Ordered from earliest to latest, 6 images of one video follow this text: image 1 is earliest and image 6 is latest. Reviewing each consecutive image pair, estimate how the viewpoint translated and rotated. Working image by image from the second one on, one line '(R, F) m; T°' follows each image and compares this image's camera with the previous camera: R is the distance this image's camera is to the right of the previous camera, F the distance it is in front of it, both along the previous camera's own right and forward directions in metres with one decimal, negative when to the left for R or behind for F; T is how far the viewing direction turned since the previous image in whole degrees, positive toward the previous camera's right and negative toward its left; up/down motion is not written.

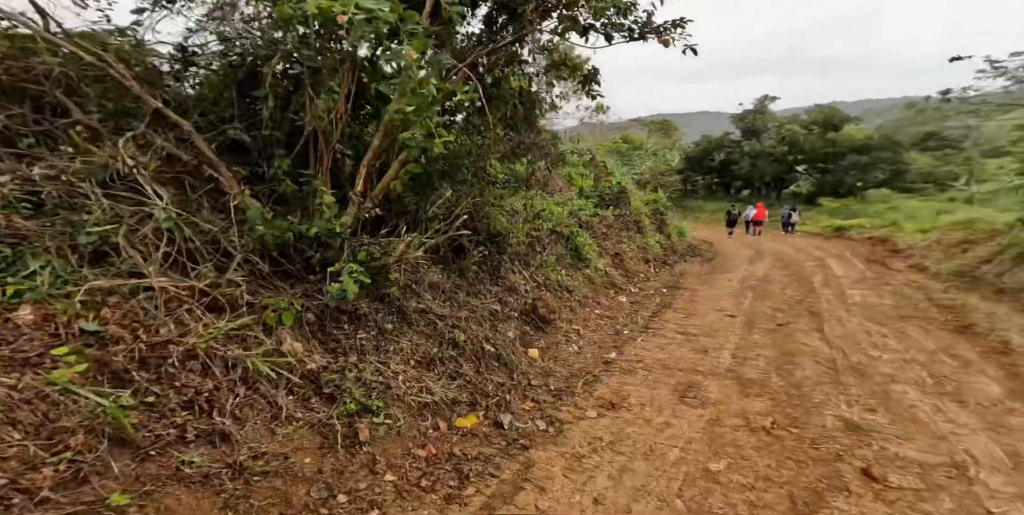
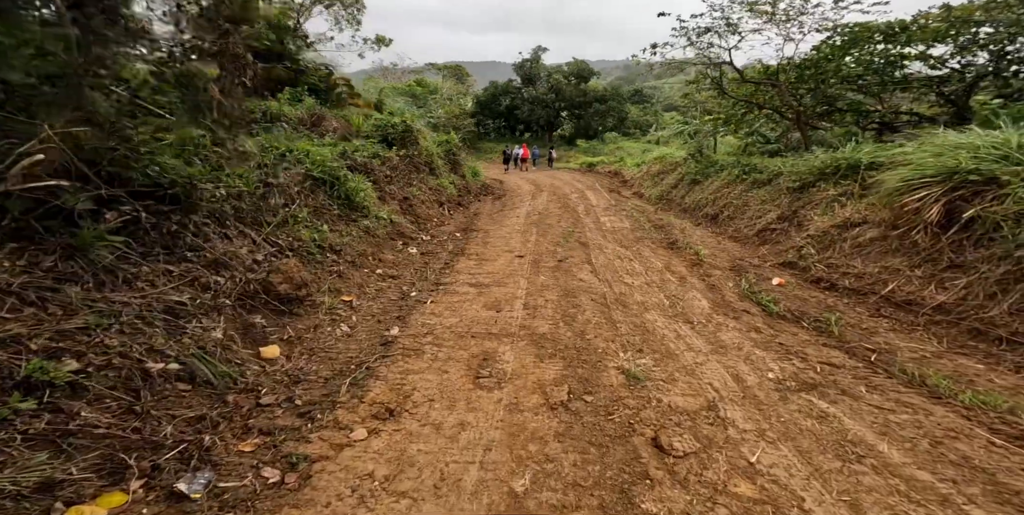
(+0.4, +1.2) m; +21°
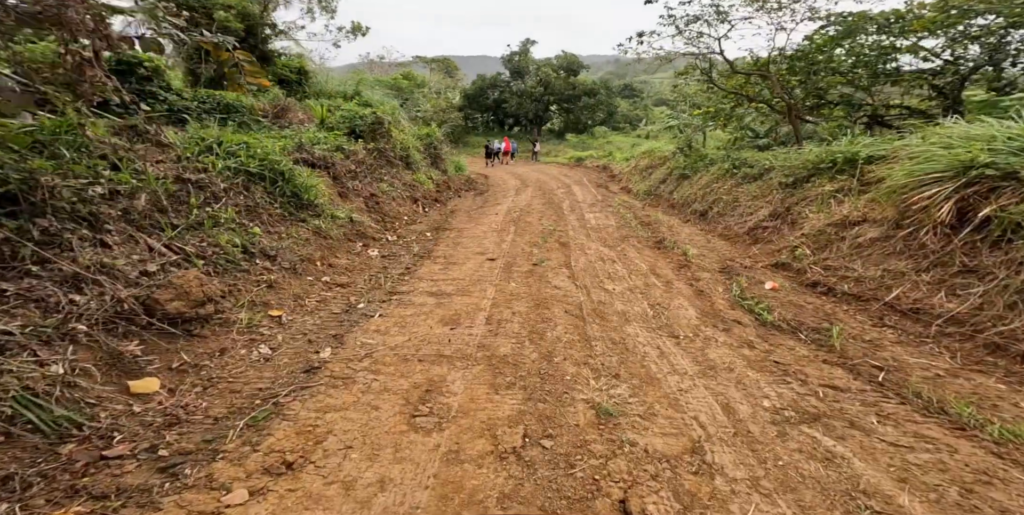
(+0.3, +0.6) m; +1°
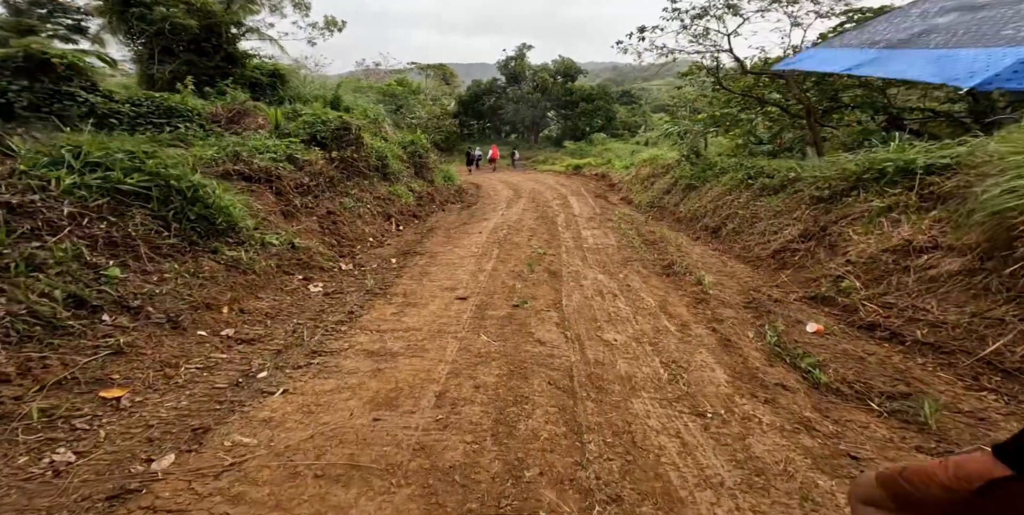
(+0.2, +1.3) m; 0°
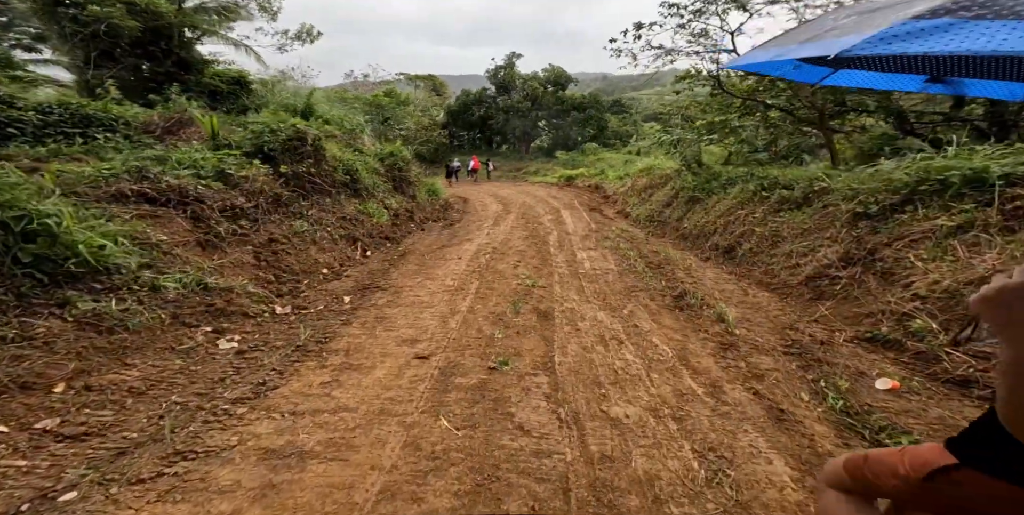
(+0.1, +1.2) m; +1°
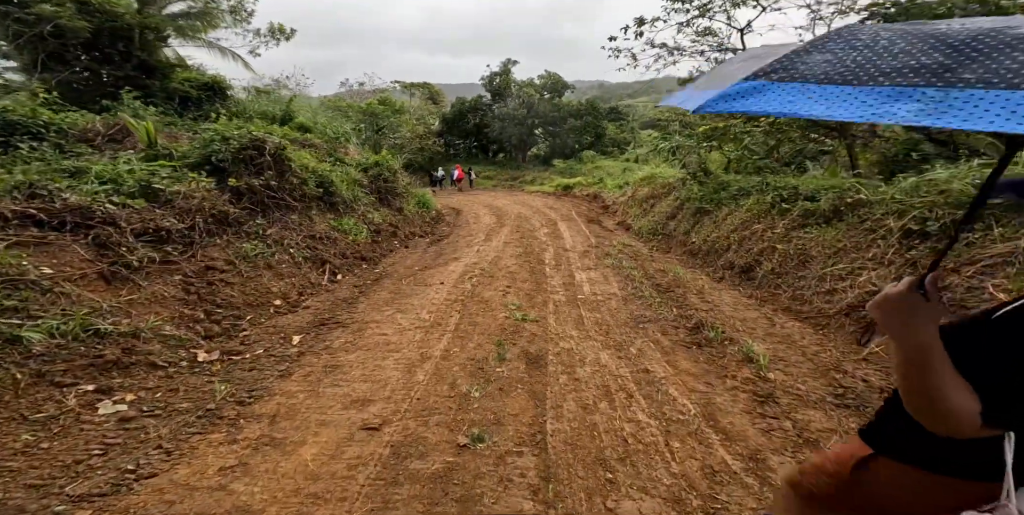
(+0.1, +0.9) m; 0°
